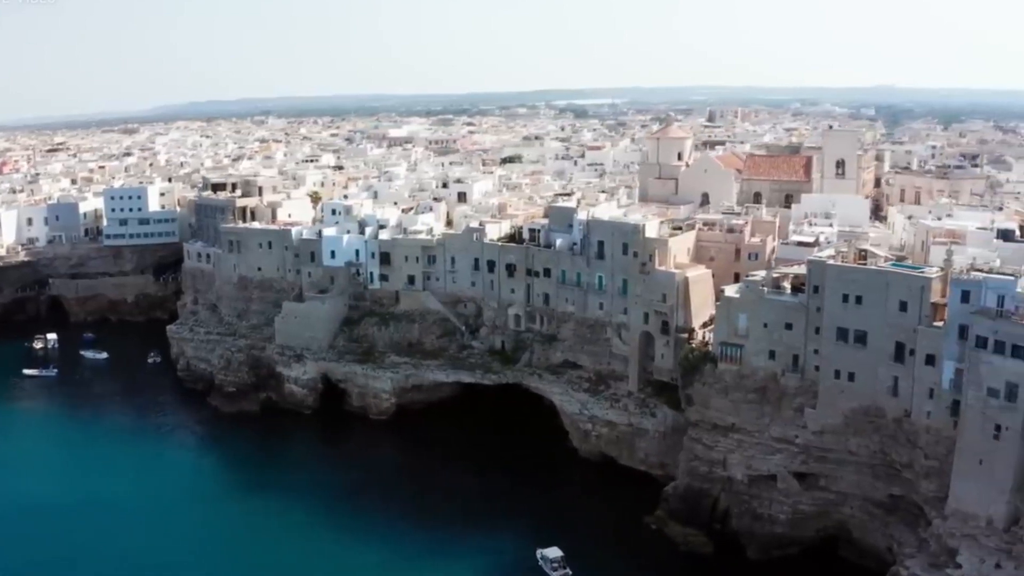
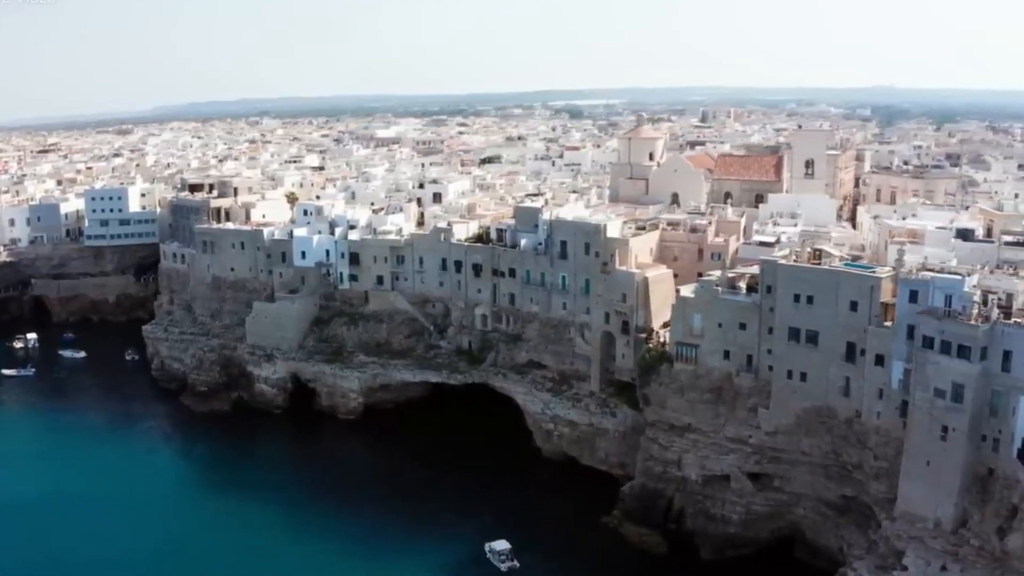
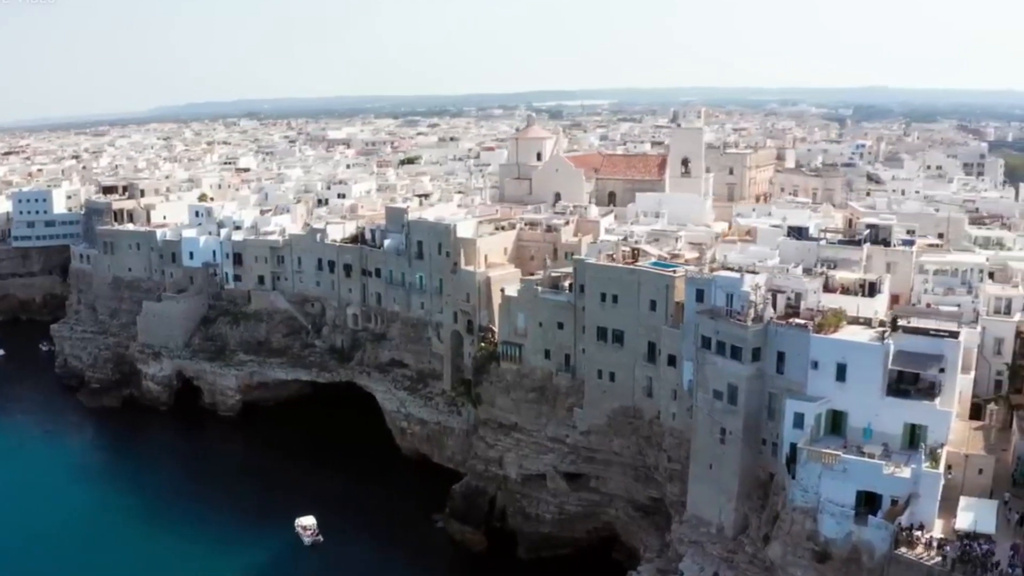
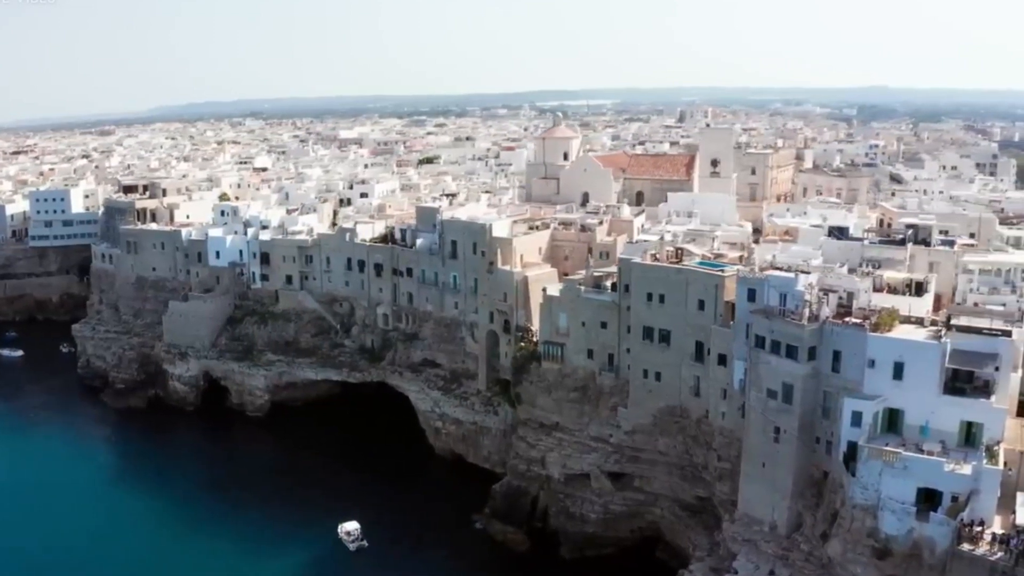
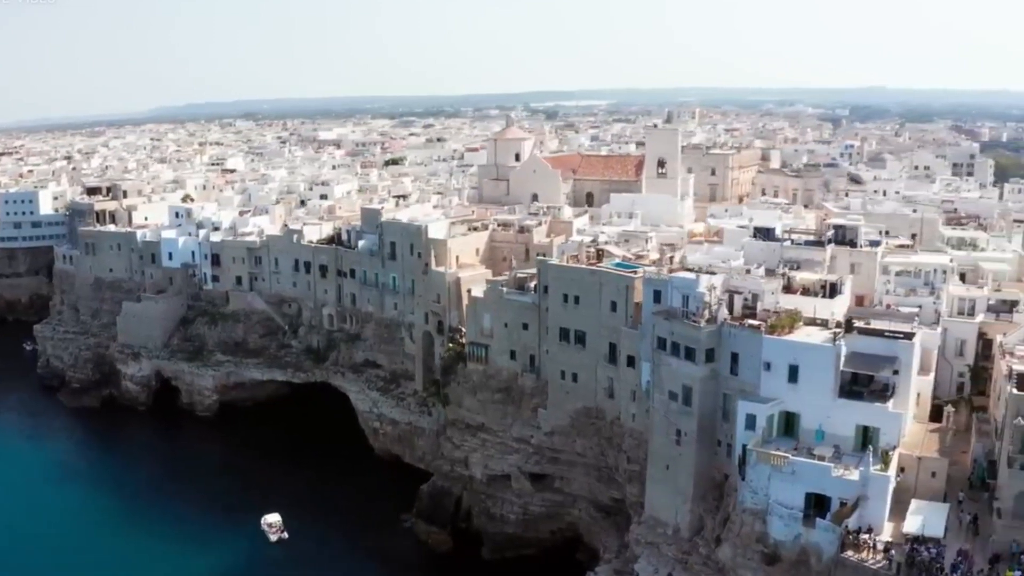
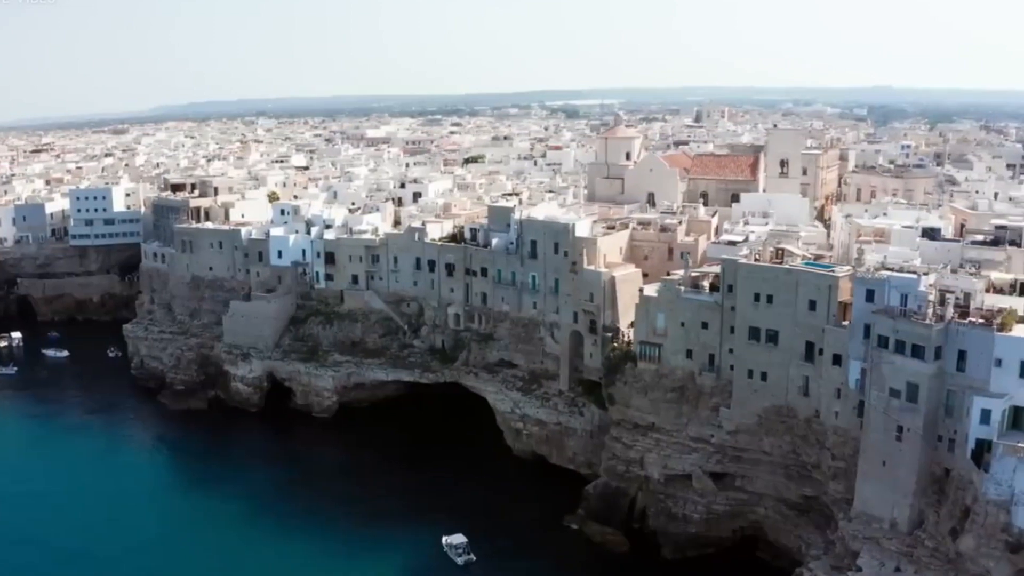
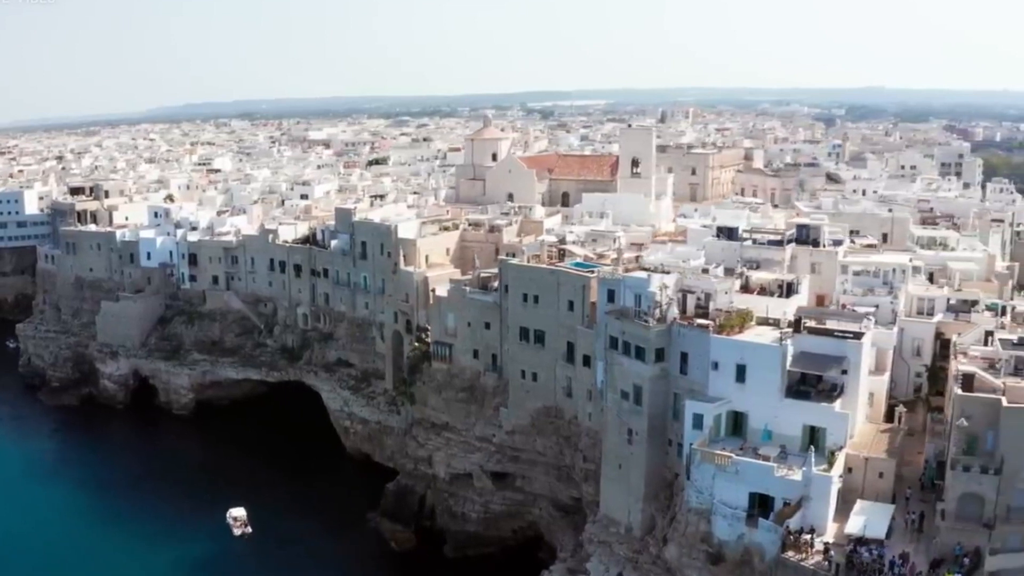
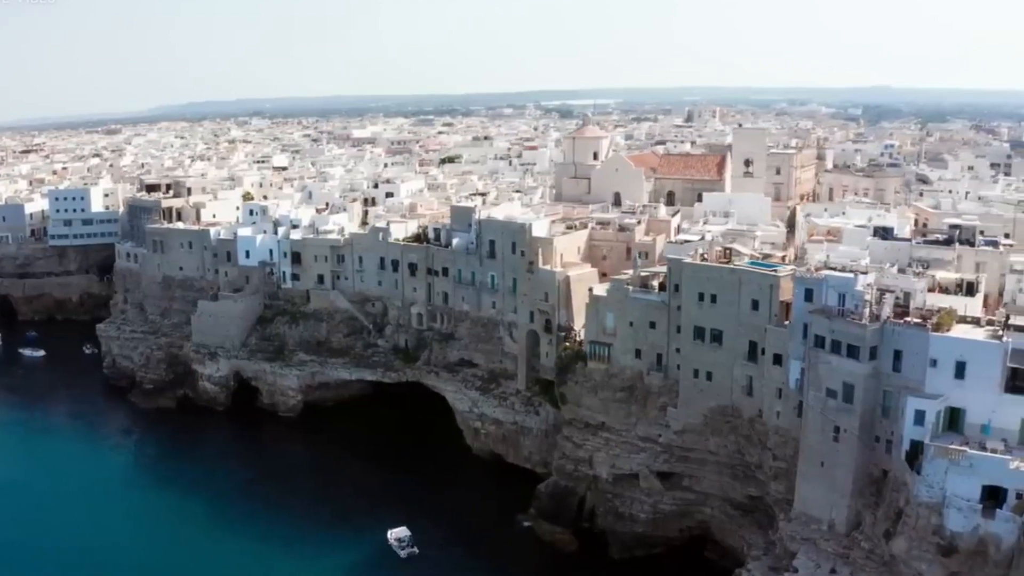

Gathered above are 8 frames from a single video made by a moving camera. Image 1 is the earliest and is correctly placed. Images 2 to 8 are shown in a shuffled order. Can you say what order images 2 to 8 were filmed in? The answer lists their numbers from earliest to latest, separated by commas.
2, 6, 8, 4, 3, 5, 7
